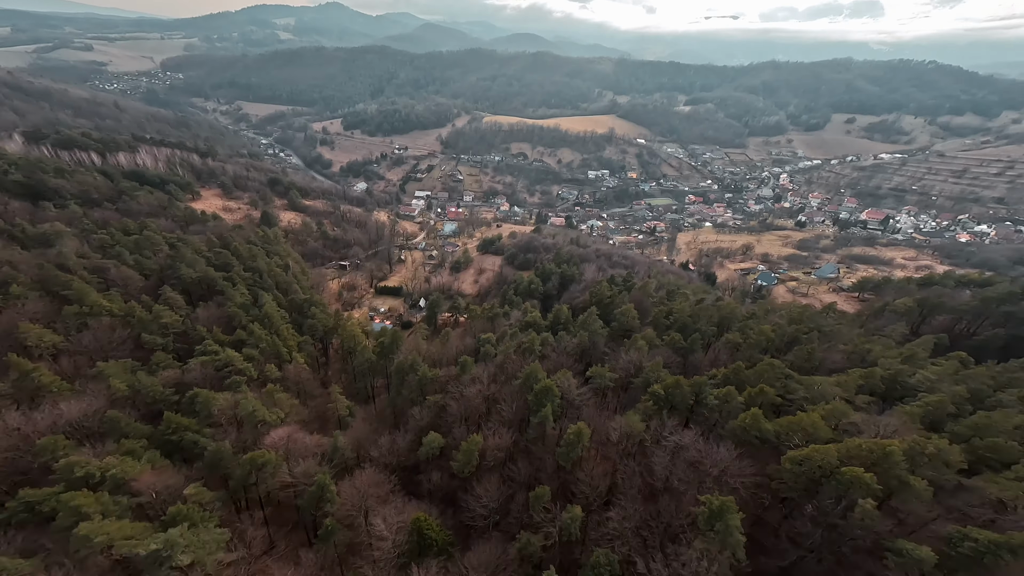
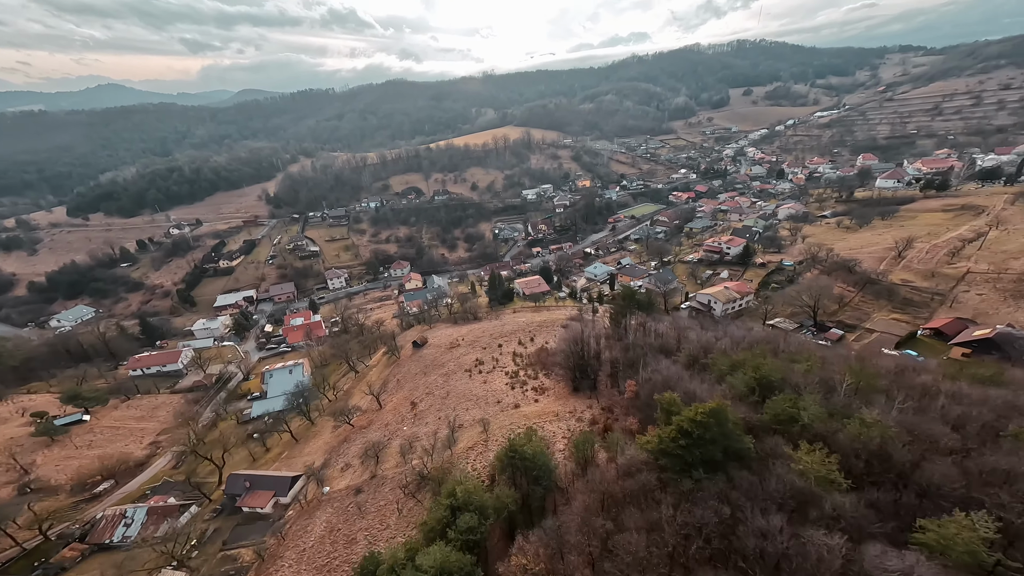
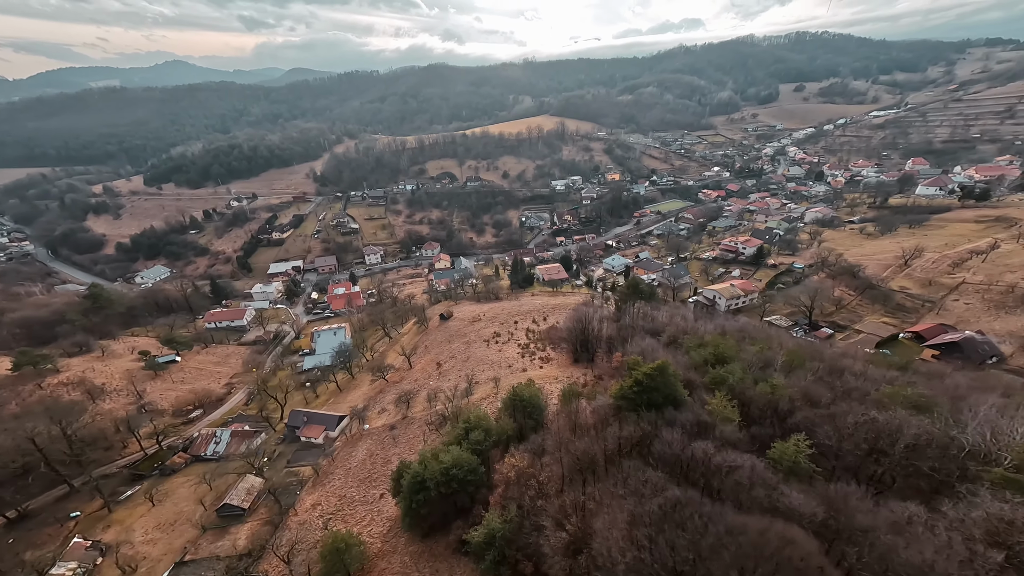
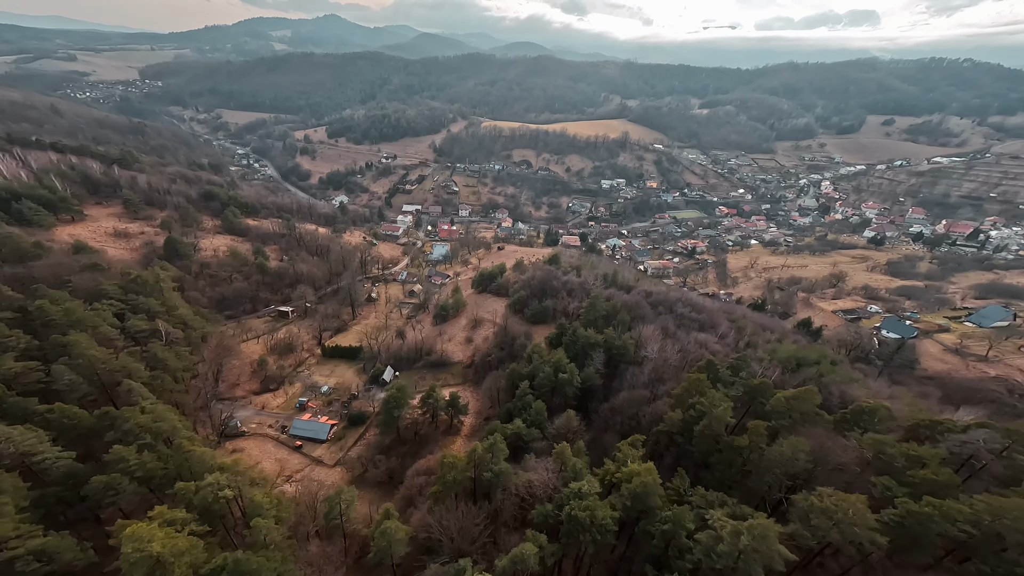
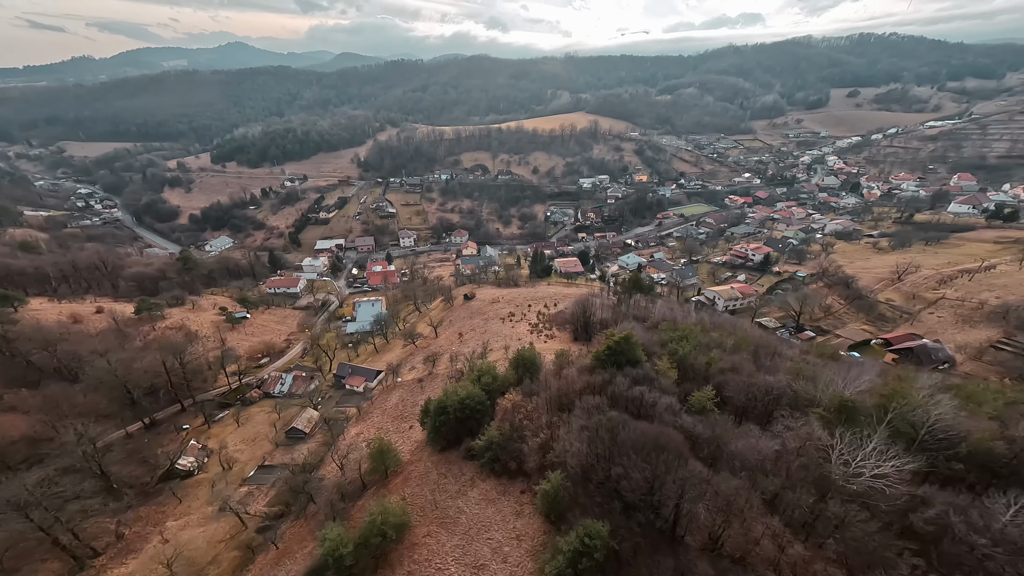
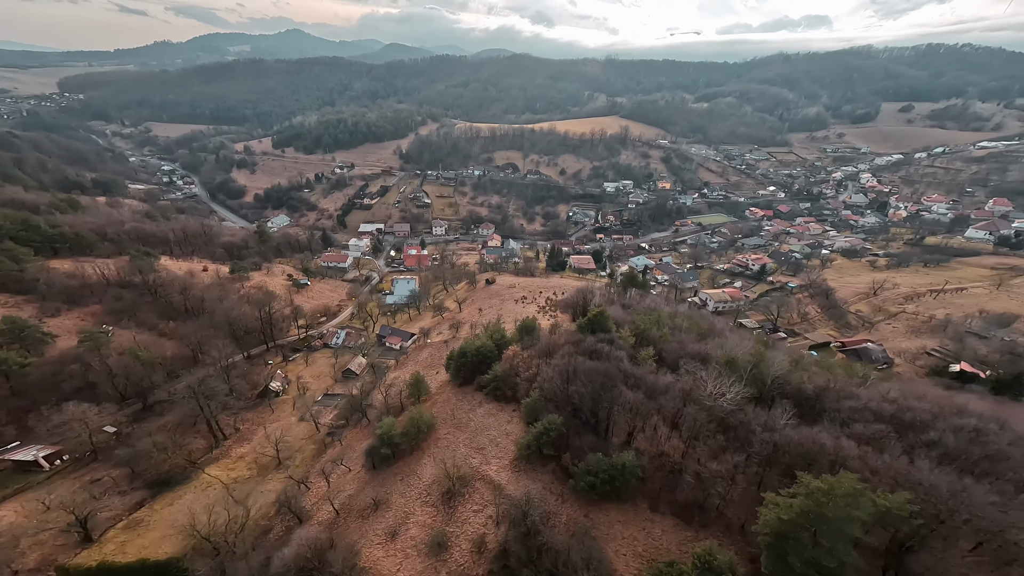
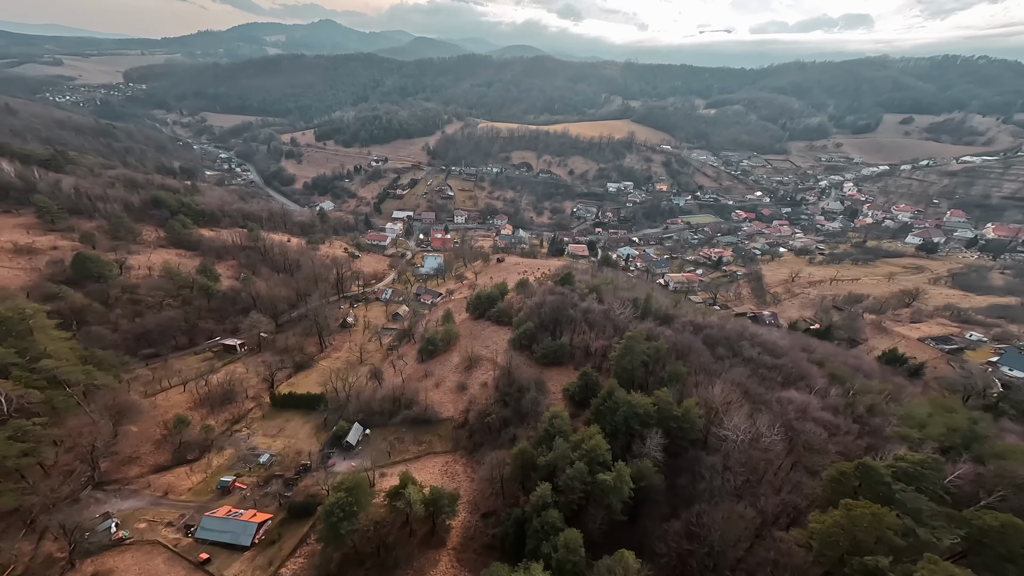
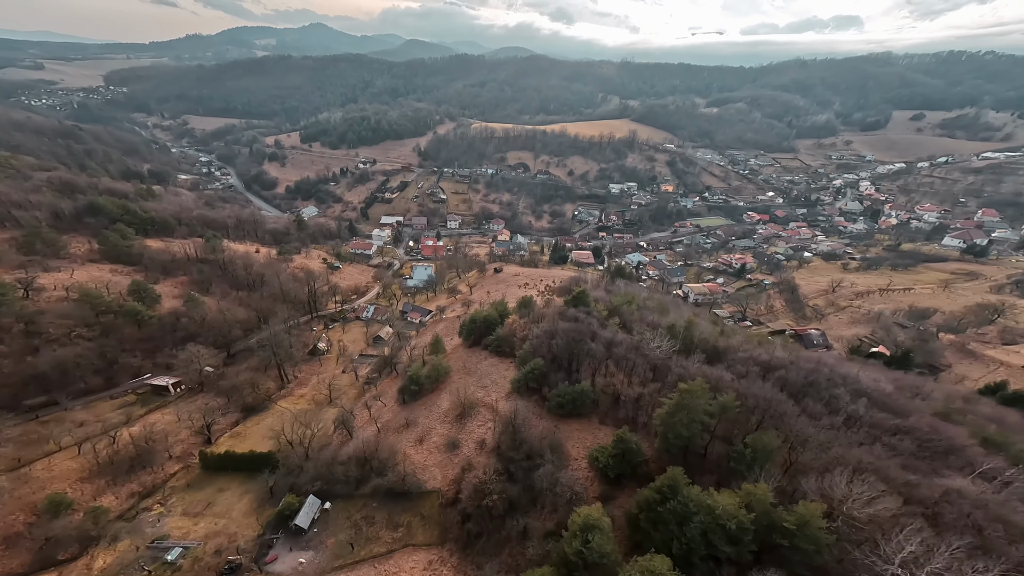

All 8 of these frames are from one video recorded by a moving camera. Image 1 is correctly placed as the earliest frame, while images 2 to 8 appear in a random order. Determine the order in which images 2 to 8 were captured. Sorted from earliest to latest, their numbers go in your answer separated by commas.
4, 7, 8, 6, 5, 3, 2
